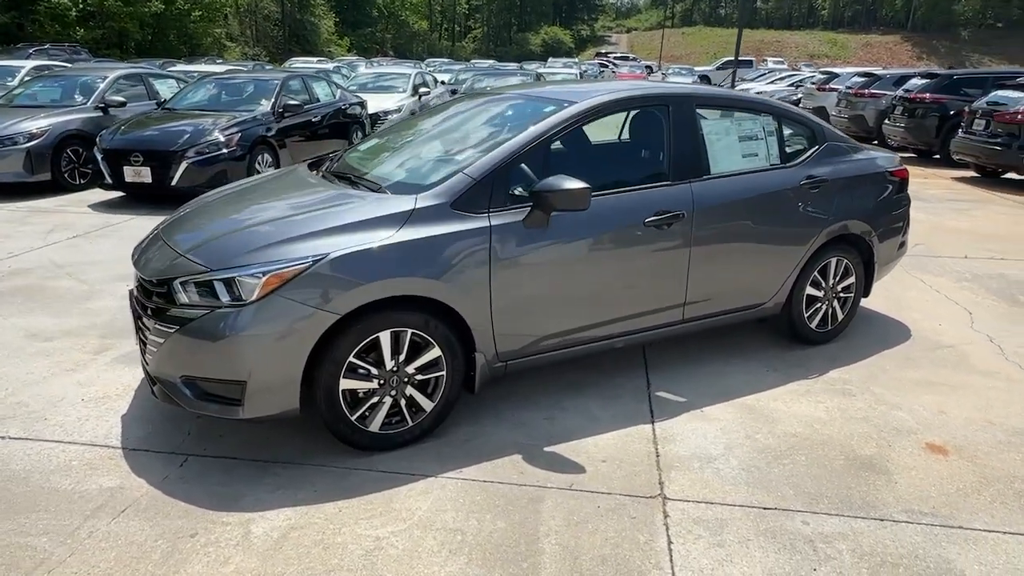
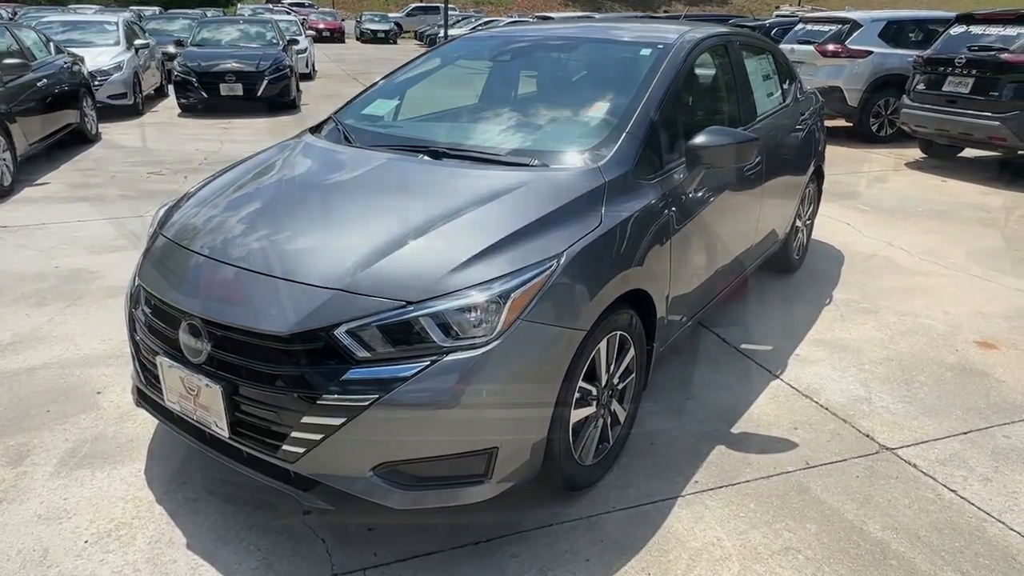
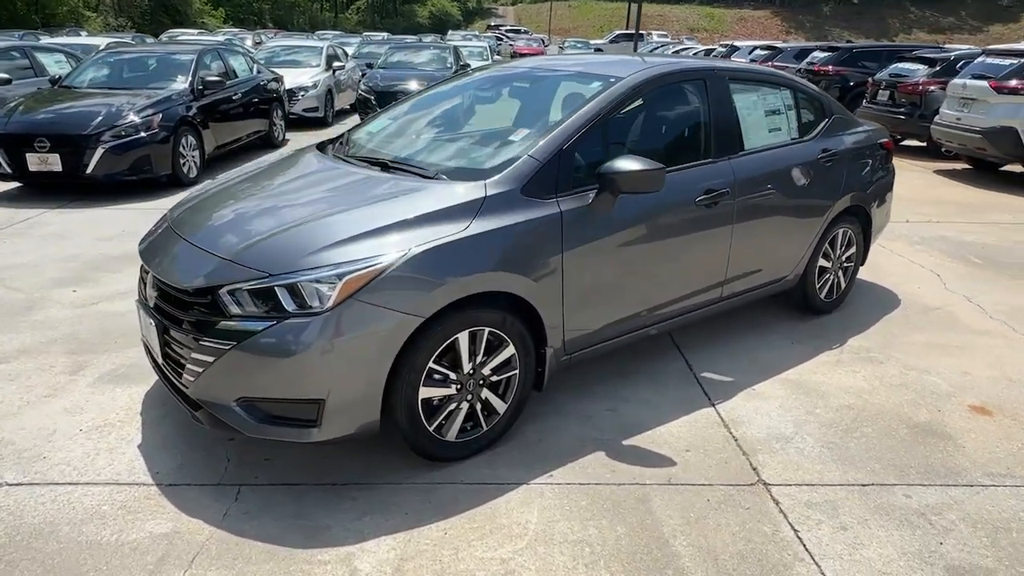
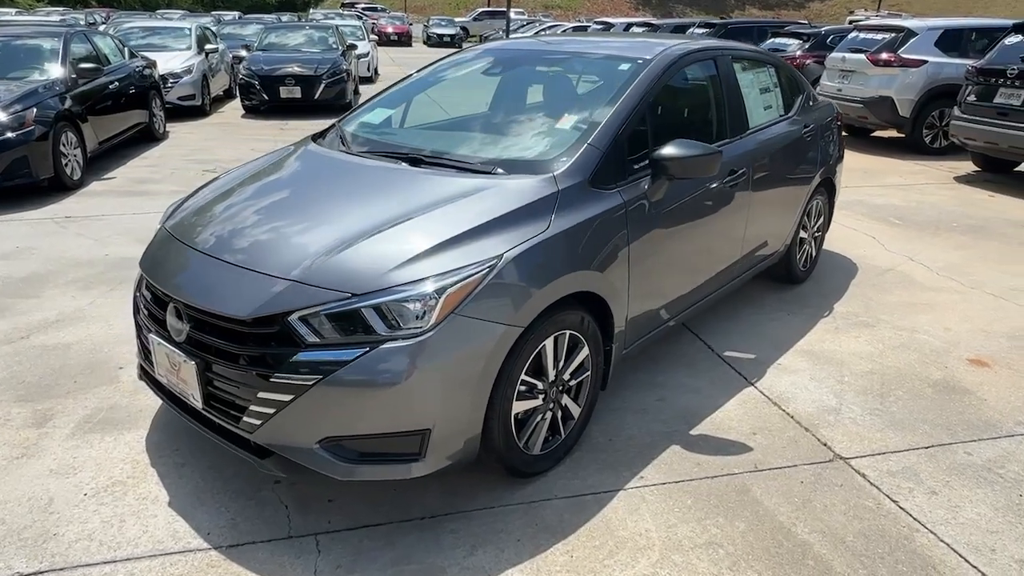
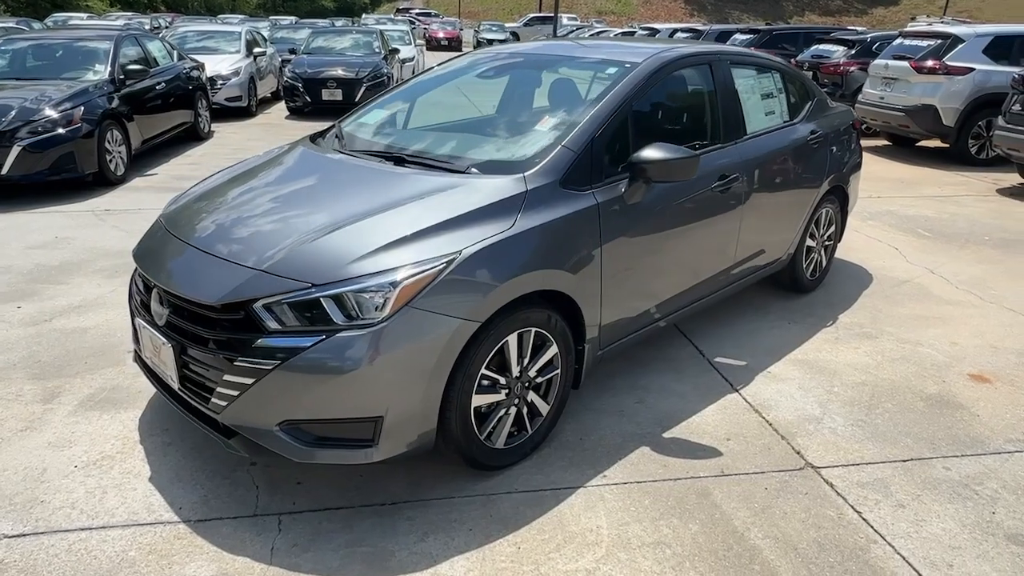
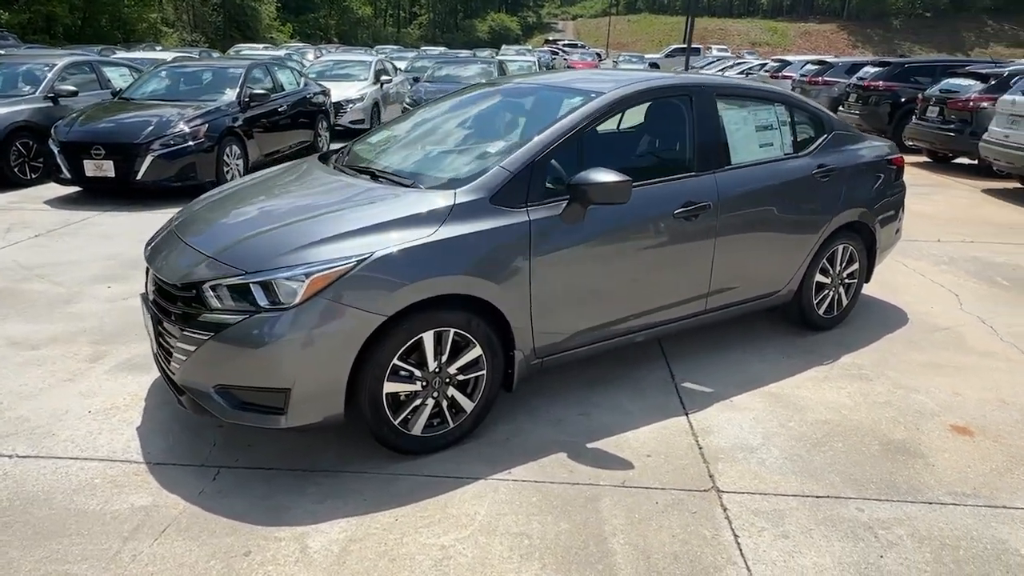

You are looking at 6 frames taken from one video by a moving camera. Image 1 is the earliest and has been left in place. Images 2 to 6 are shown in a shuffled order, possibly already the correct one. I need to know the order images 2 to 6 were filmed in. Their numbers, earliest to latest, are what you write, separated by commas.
6, 3, 5, 4, 2
